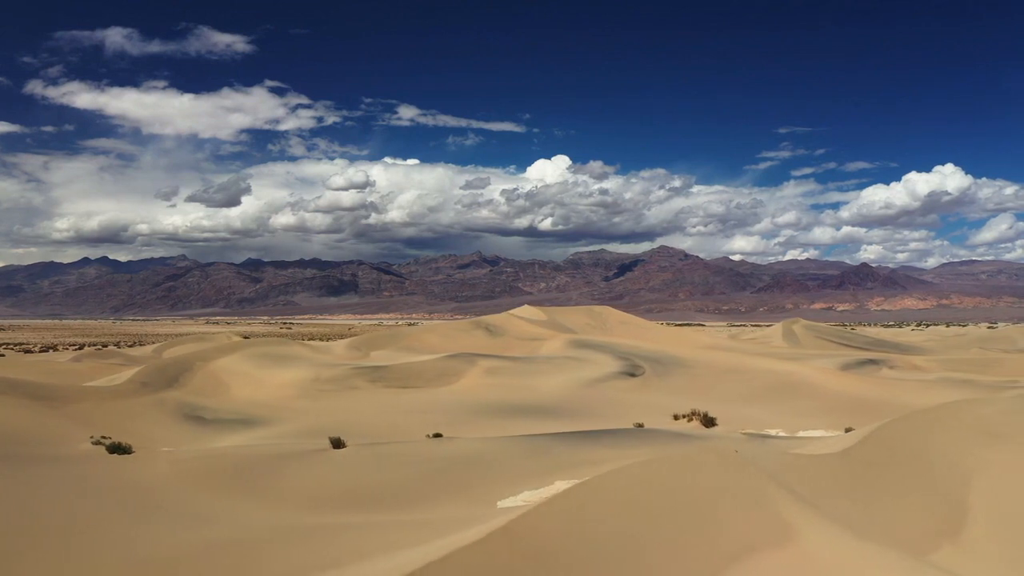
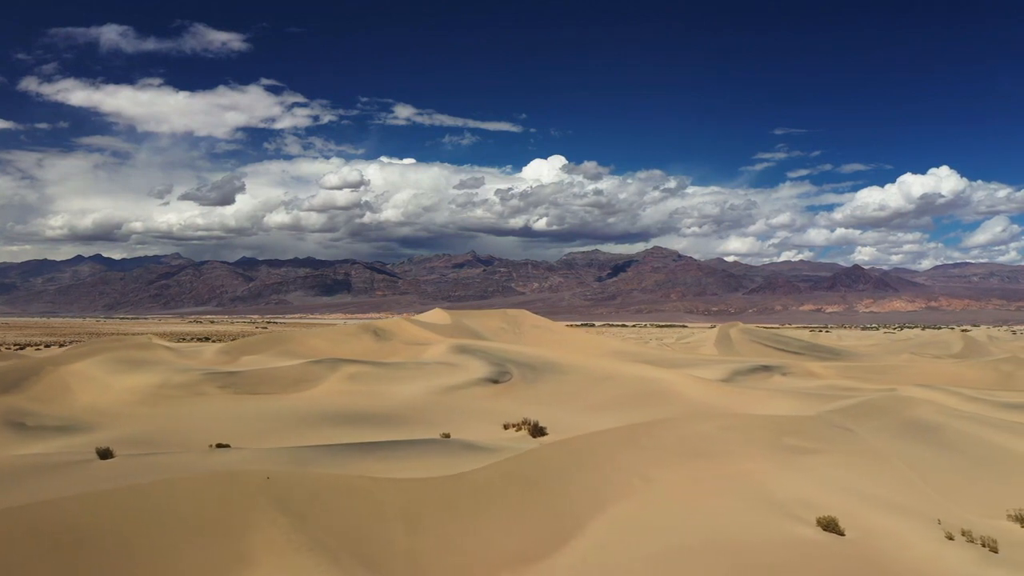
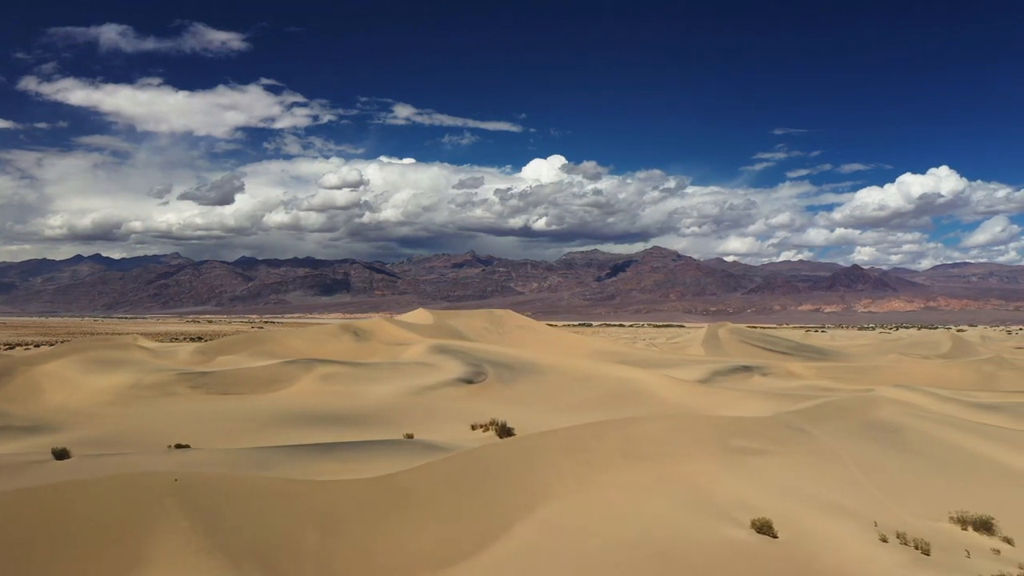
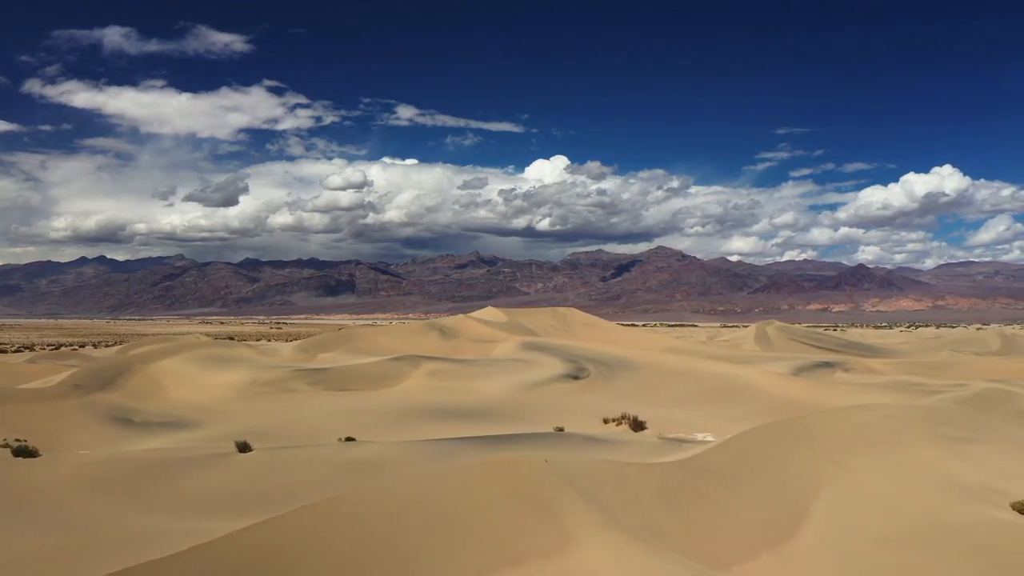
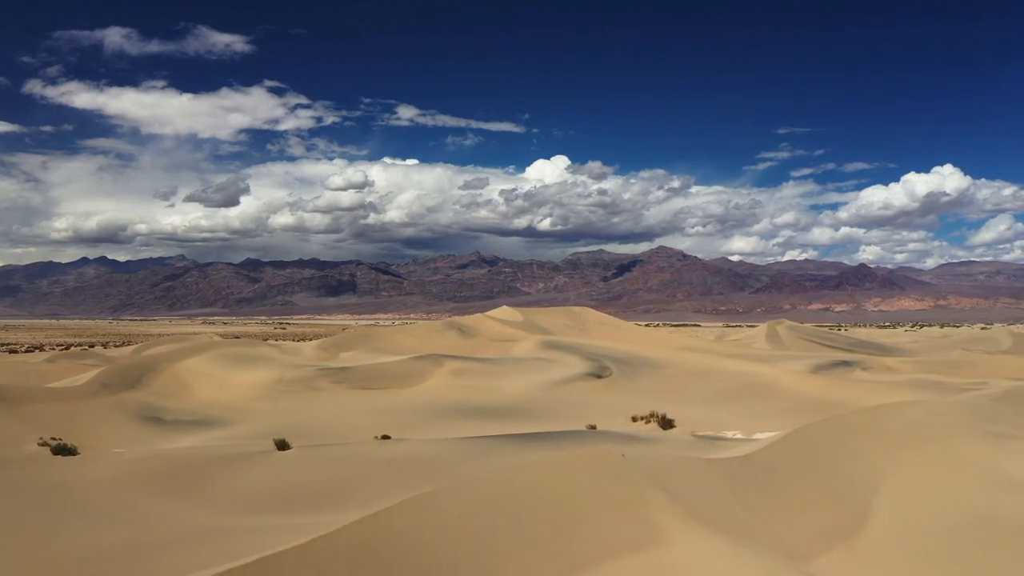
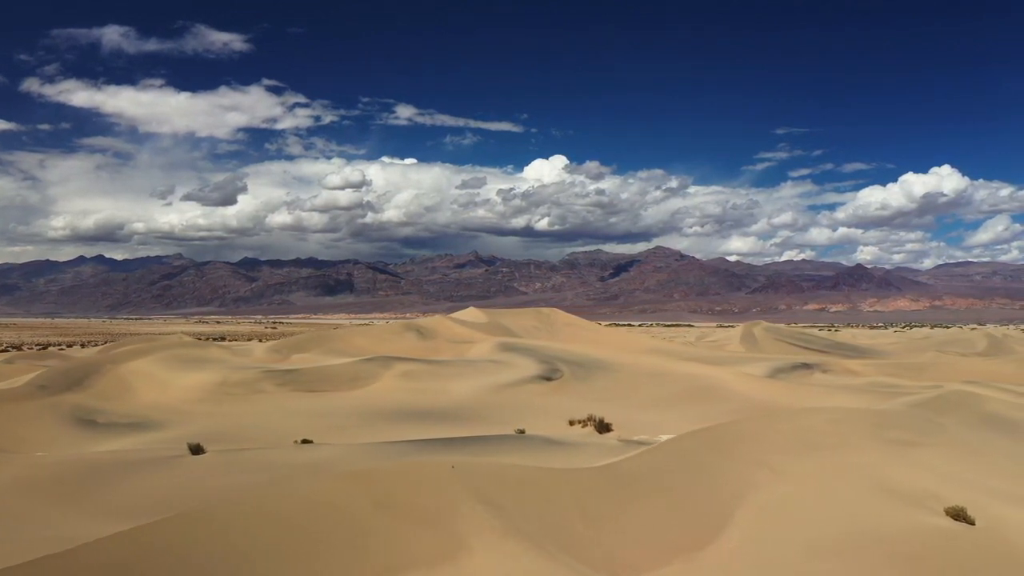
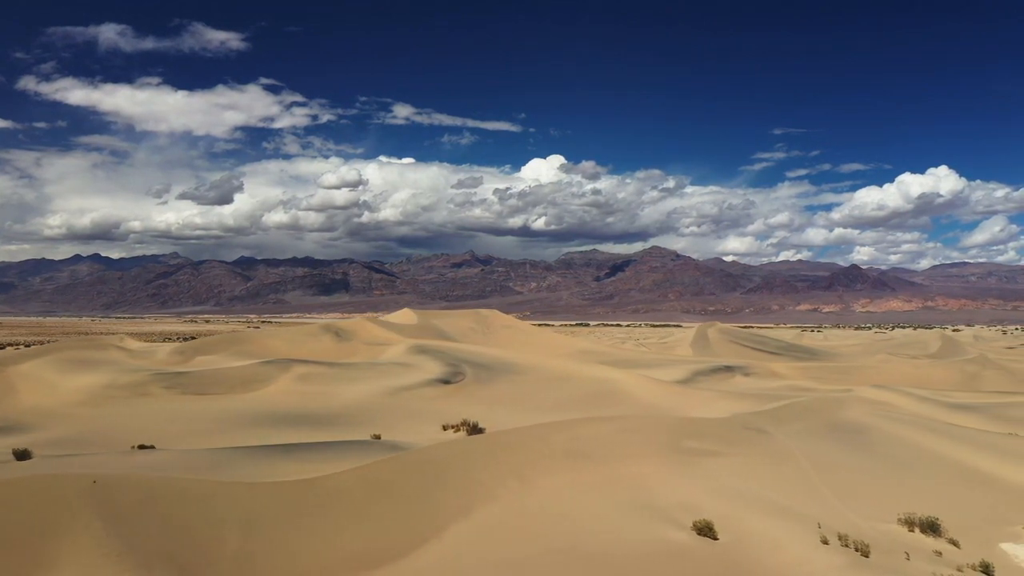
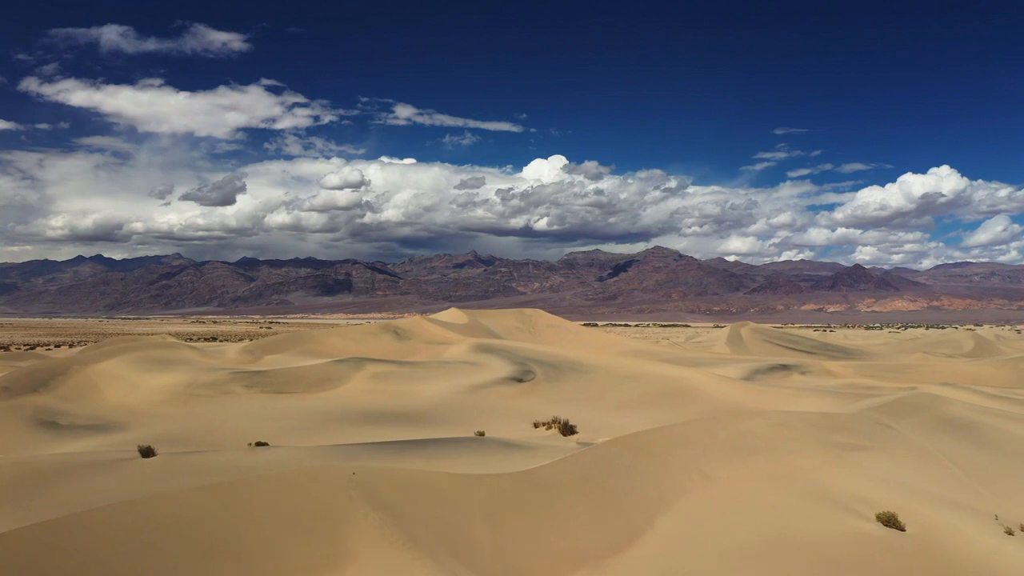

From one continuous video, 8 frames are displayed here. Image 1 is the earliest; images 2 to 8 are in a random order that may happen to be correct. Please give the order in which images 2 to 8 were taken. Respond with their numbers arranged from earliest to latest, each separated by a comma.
5, 4, 6, 8, 2, 3, 7
